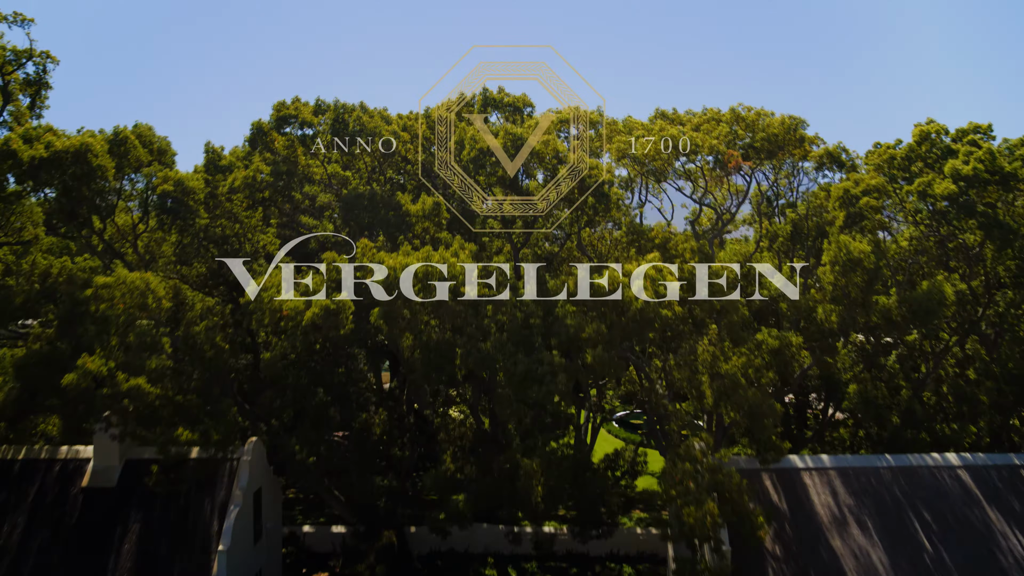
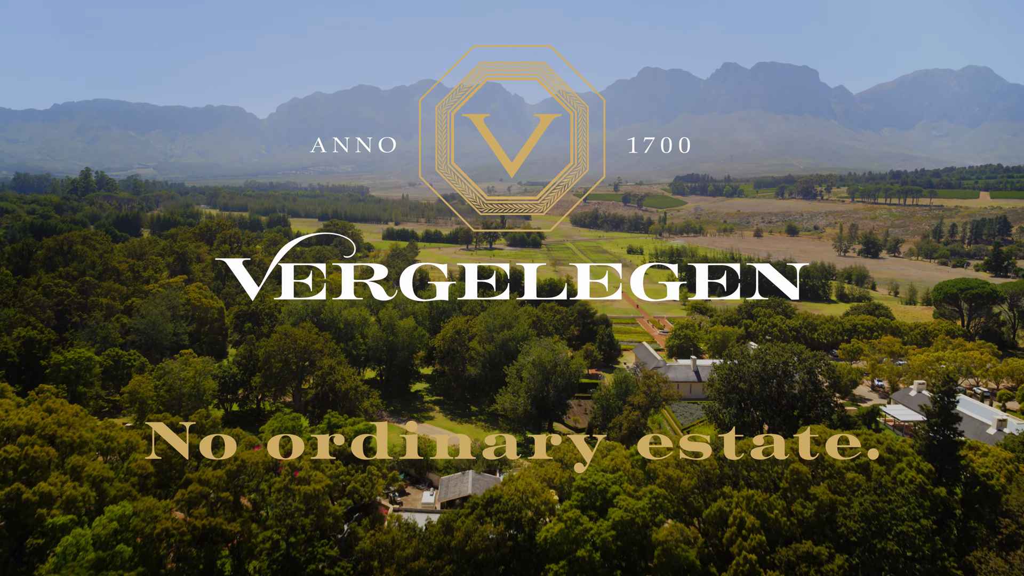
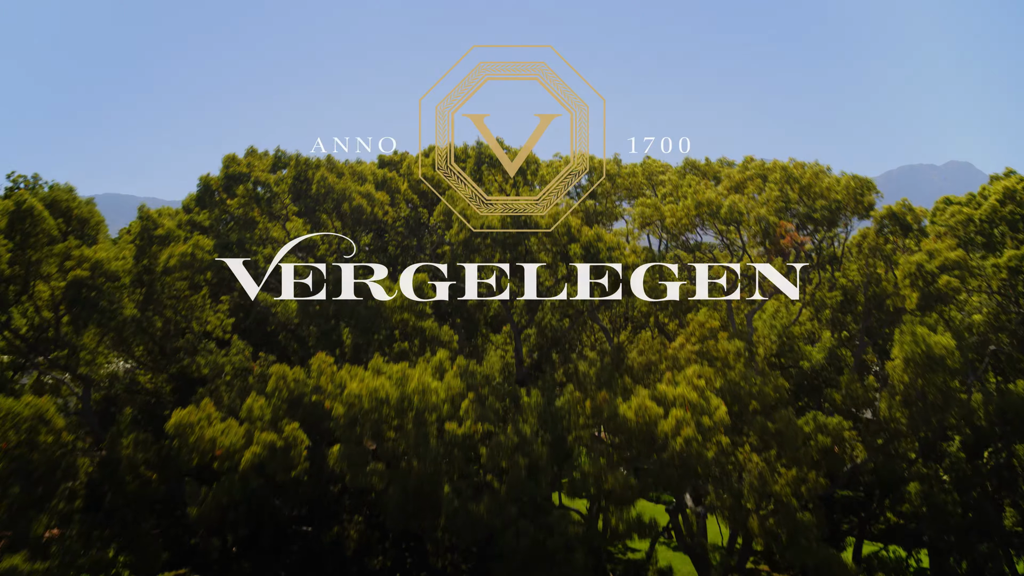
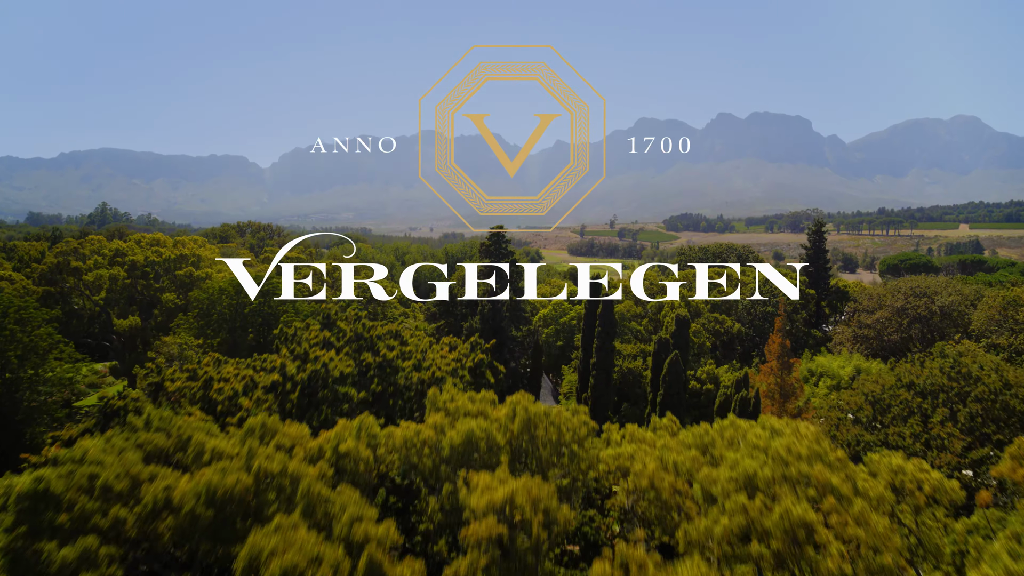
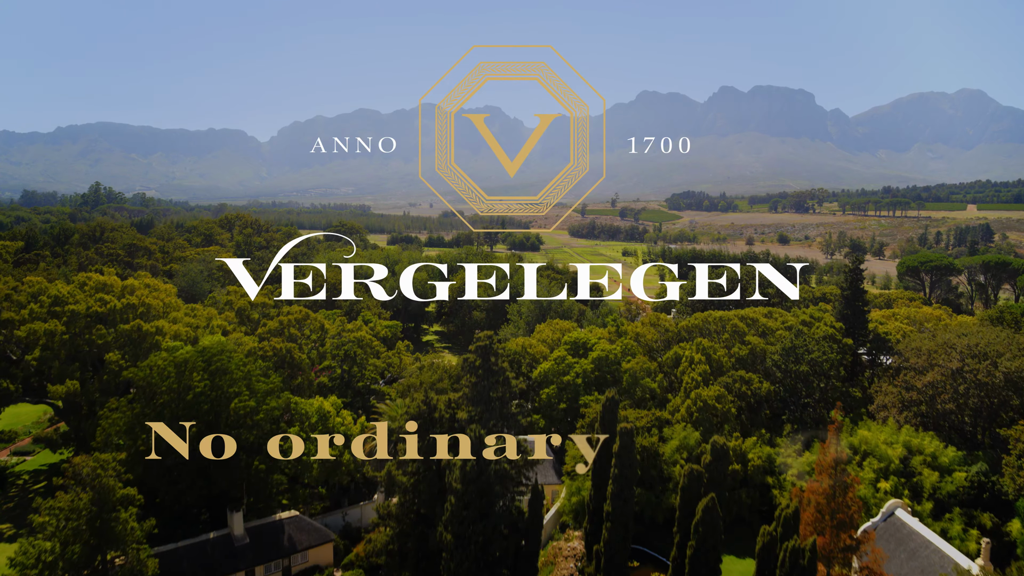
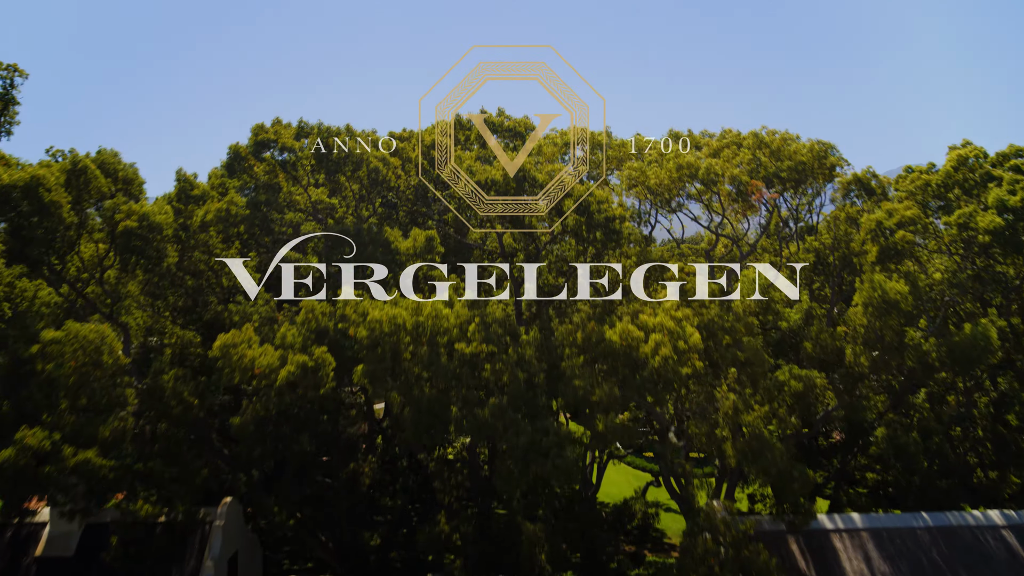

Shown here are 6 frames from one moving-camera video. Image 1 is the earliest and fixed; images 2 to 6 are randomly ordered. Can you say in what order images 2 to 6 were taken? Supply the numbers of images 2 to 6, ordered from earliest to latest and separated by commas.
6, 3, 4, 5, 2
